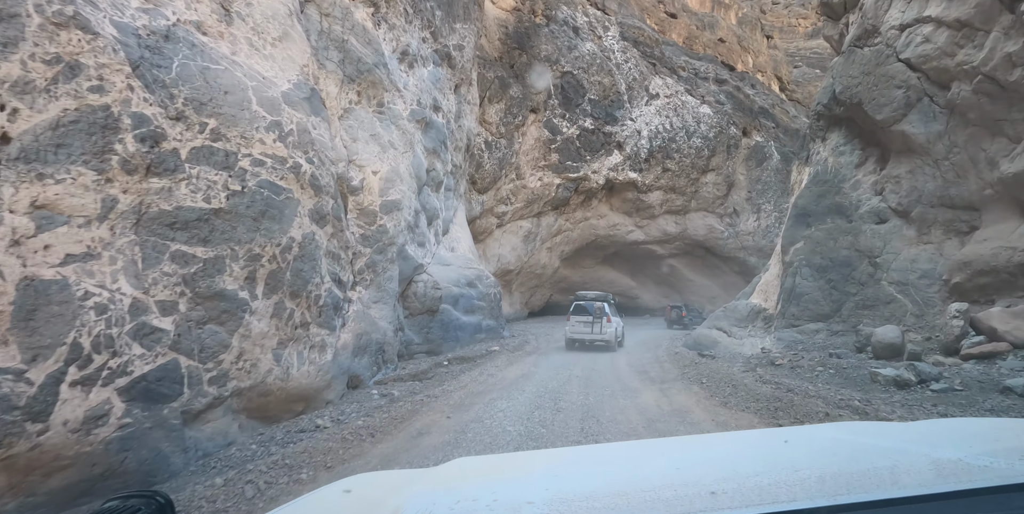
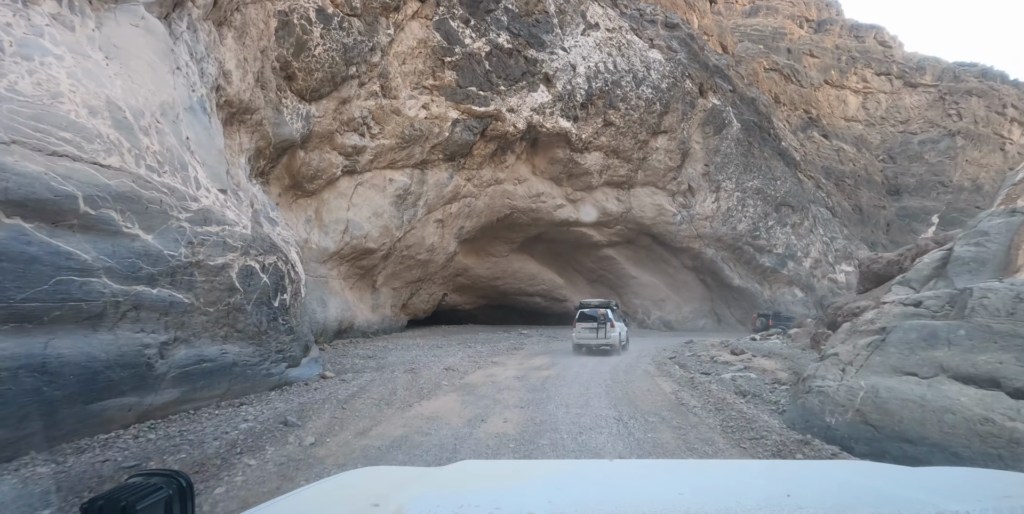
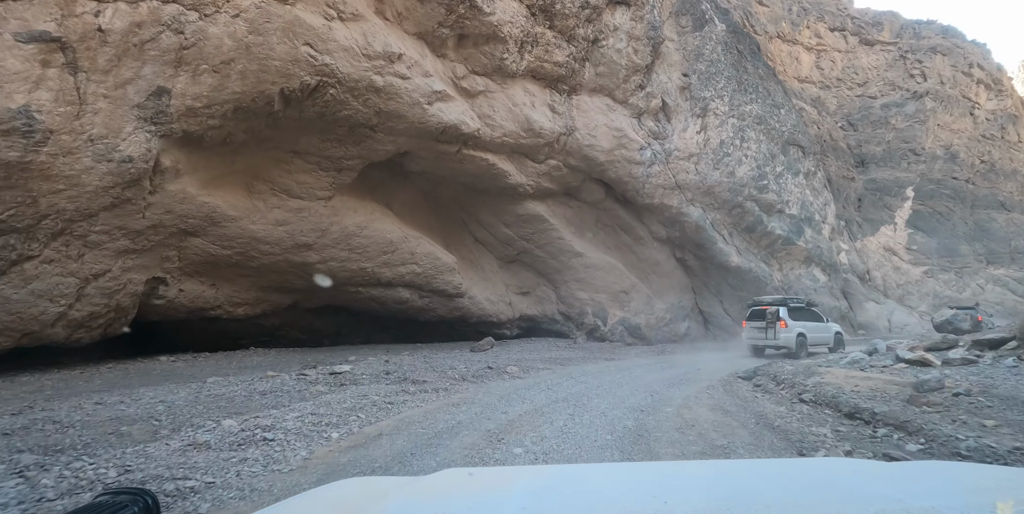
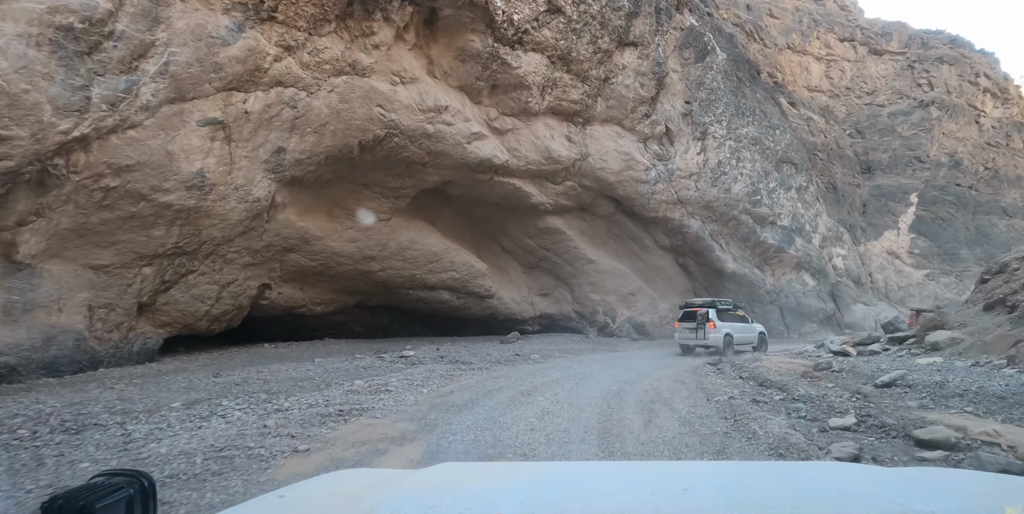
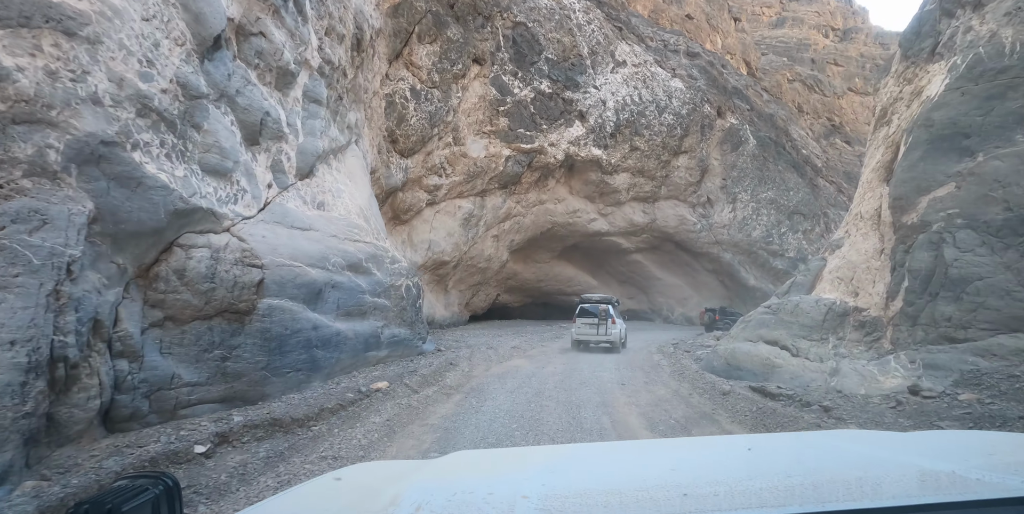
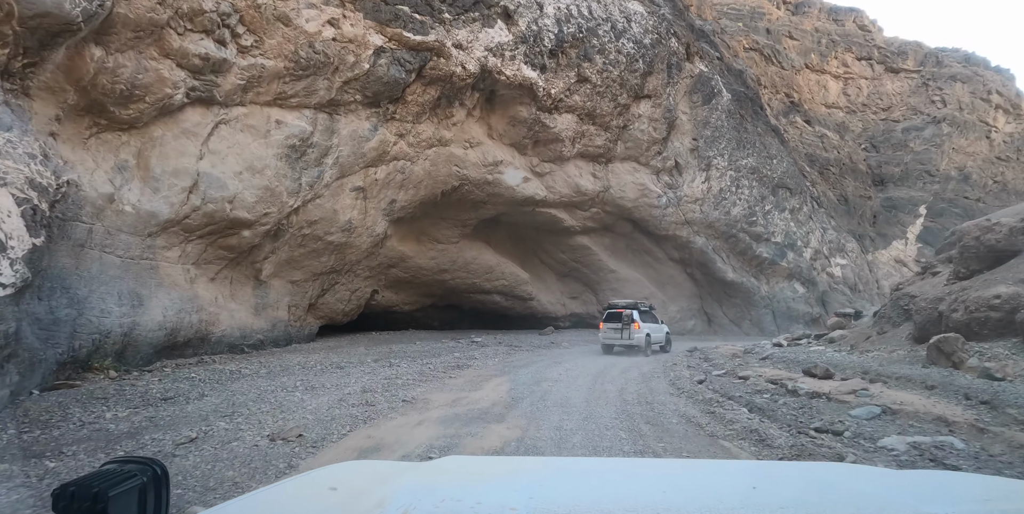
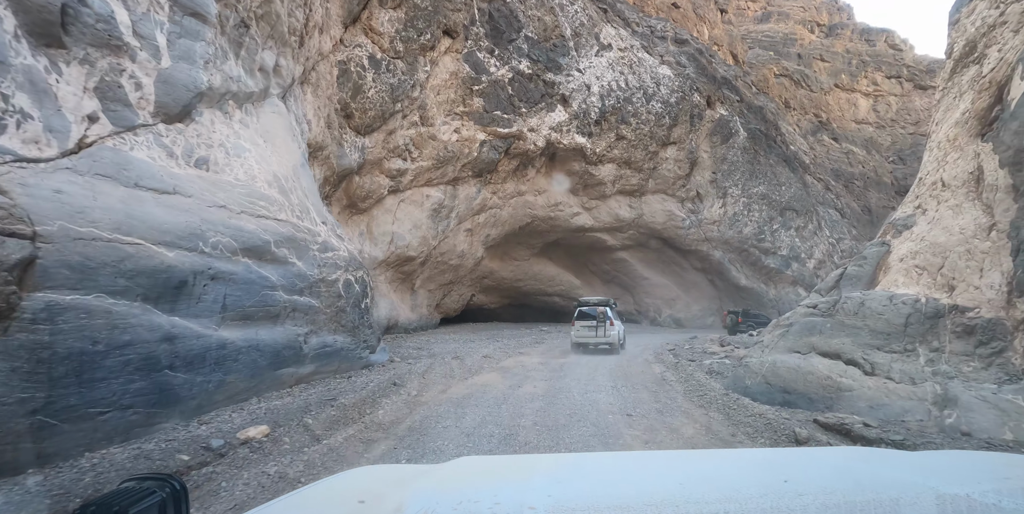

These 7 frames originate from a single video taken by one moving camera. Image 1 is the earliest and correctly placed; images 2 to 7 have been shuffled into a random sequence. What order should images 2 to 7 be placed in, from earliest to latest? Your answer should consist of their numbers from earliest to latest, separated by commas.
5, 7, 2, 6, 4, 3
